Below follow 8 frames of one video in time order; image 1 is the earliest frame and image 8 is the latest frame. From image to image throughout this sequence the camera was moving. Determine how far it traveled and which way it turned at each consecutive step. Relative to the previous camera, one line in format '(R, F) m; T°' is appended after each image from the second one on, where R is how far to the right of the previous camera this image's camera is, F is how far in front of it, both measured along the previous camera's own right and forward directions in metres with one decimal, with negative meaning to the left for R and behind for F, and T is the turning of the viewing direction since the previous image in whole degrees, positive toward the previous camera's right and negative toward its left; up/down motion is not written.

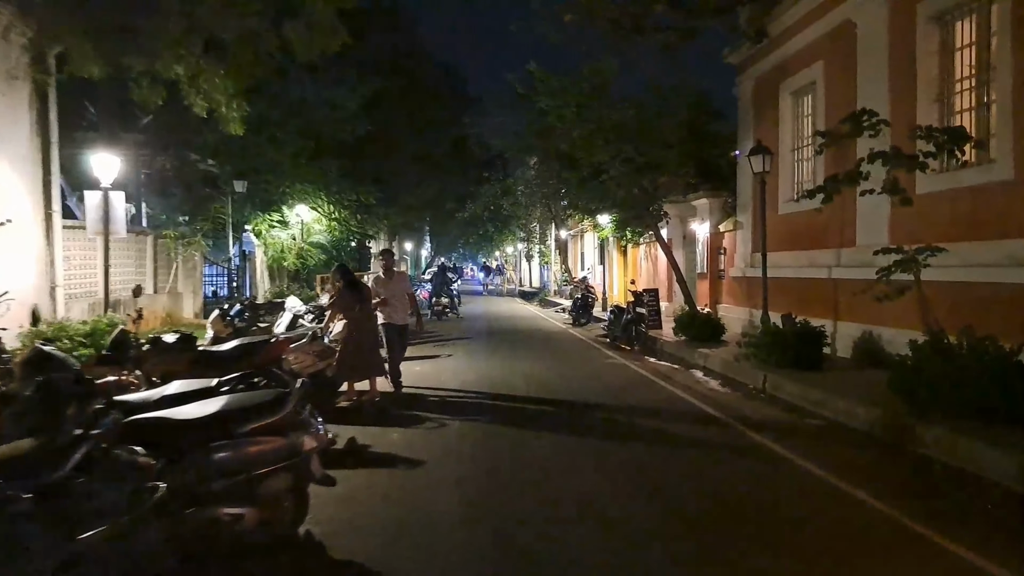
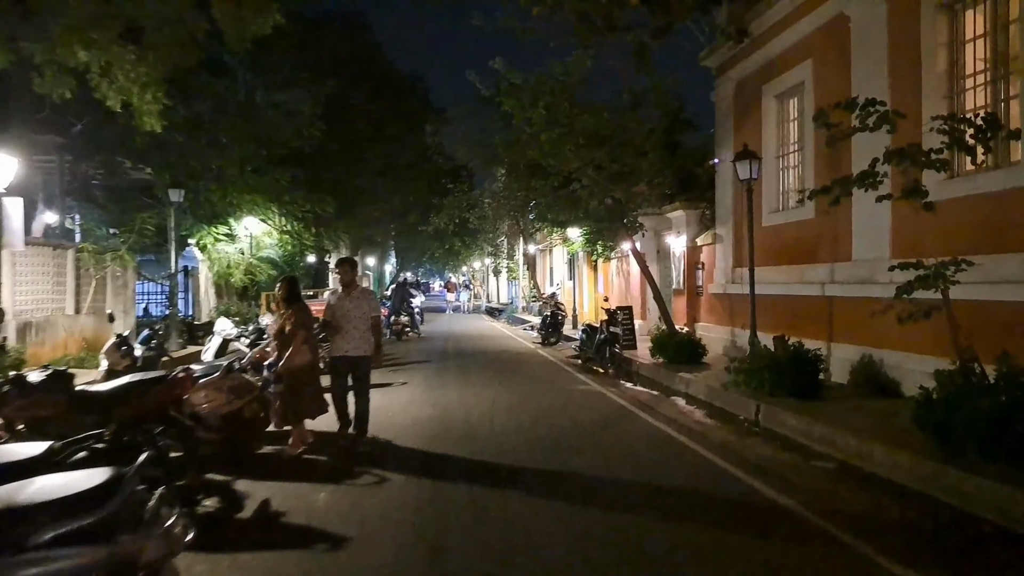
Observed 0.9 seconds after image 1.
(+0.1, +1.5) m; +3°
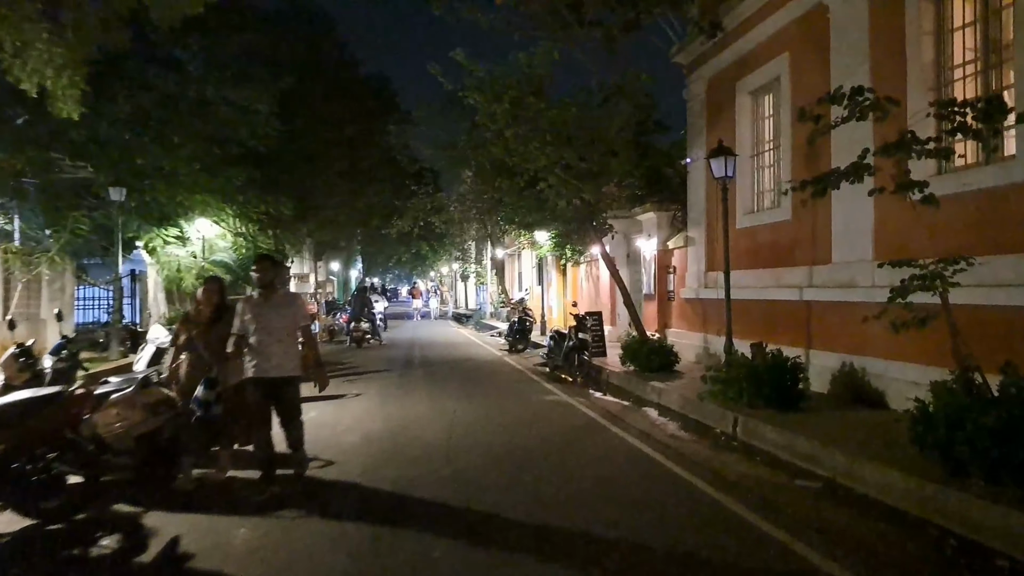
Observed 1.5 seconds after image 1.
(+0.1, +0.9) m; +2°
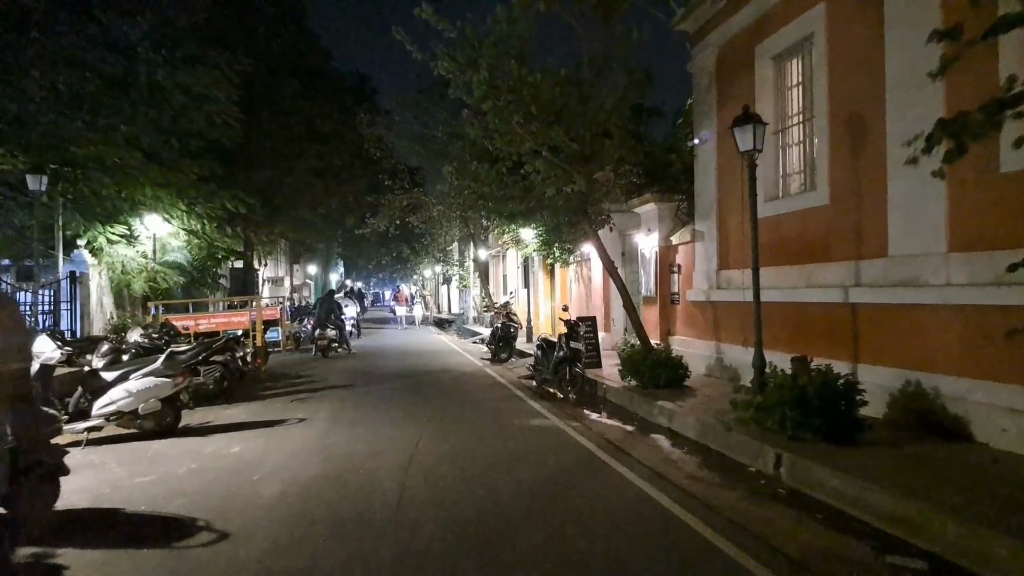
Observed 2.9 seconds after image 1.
(+0.1, +2.3) m; +1°
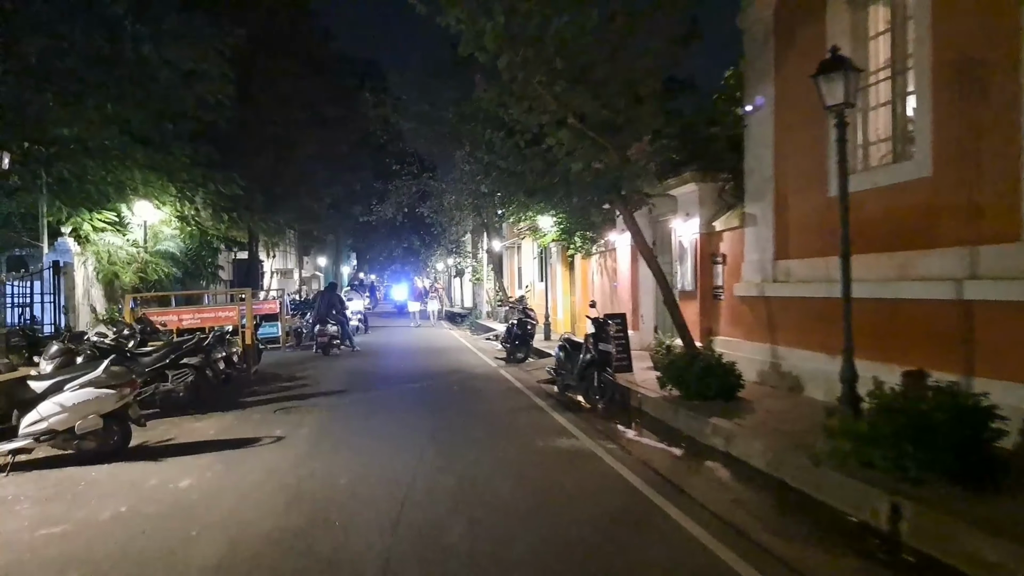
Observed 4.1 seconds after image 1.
(-0.1, +2.0) m; -1°
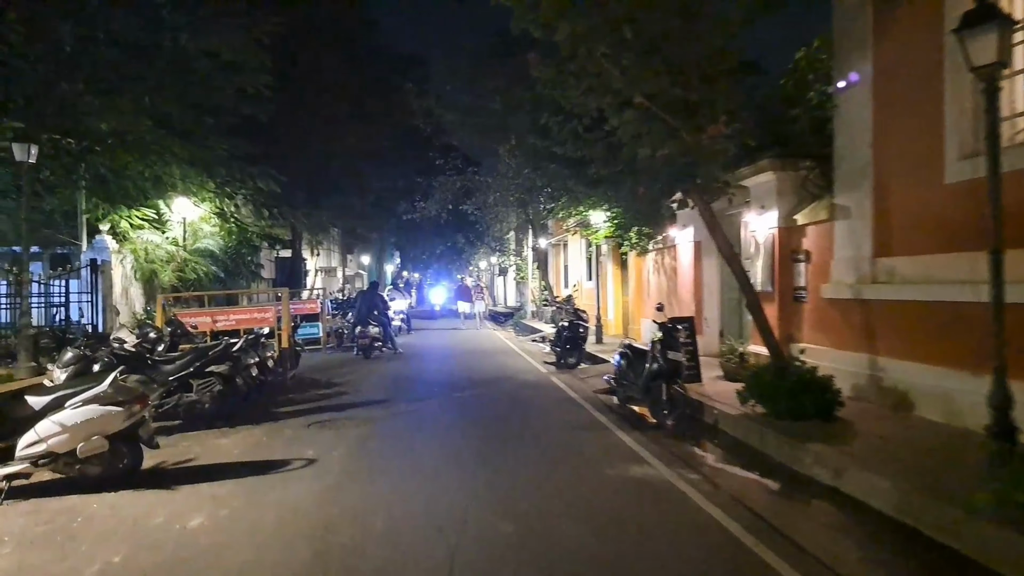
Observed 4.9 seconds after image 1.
(-0.3, +1.3) m; -3°
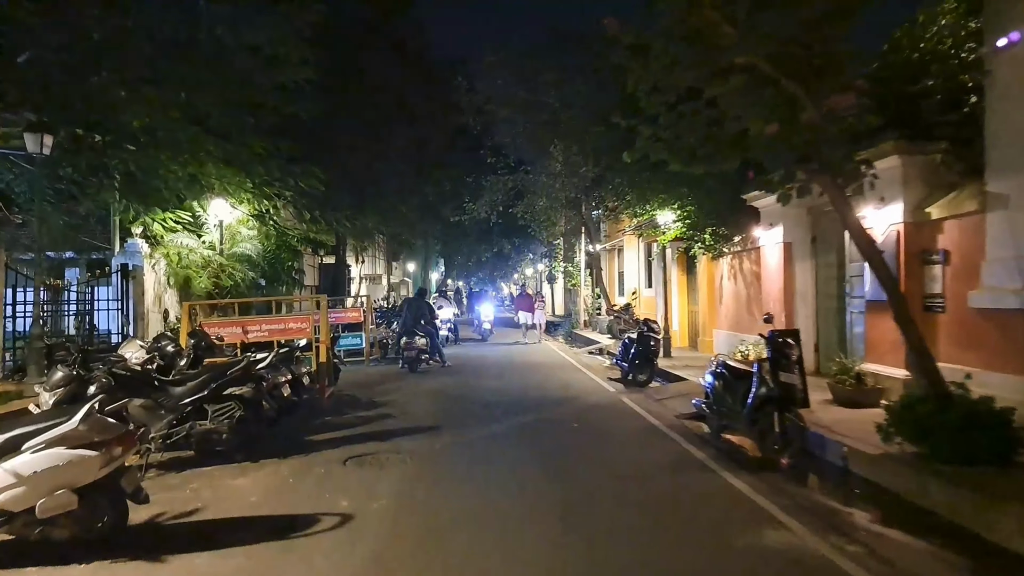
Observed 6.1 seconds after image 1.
(-0.4, +1.8) m; -4°
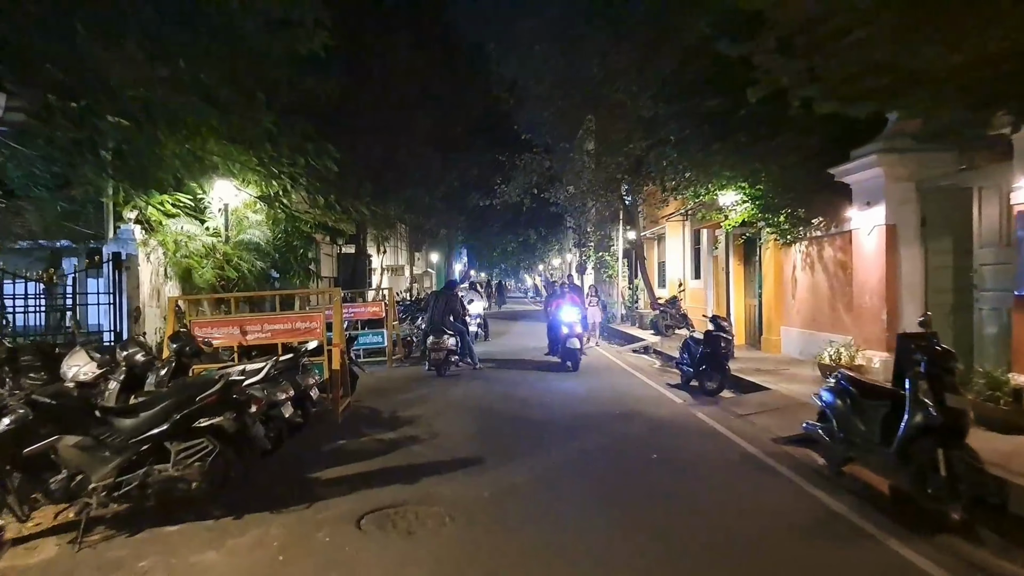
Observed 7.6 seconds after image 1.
(-0.5, +2.3) m; -2°
